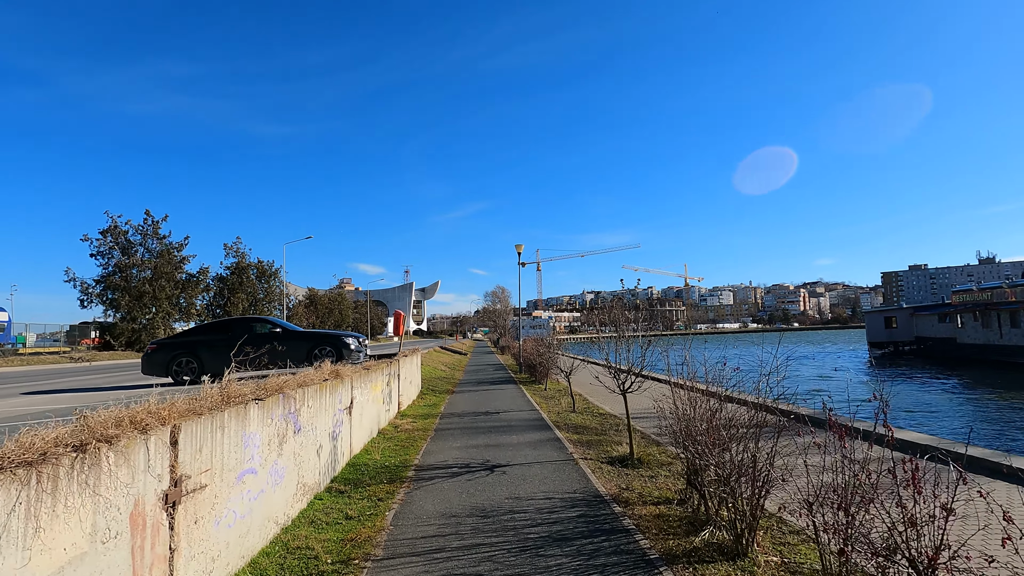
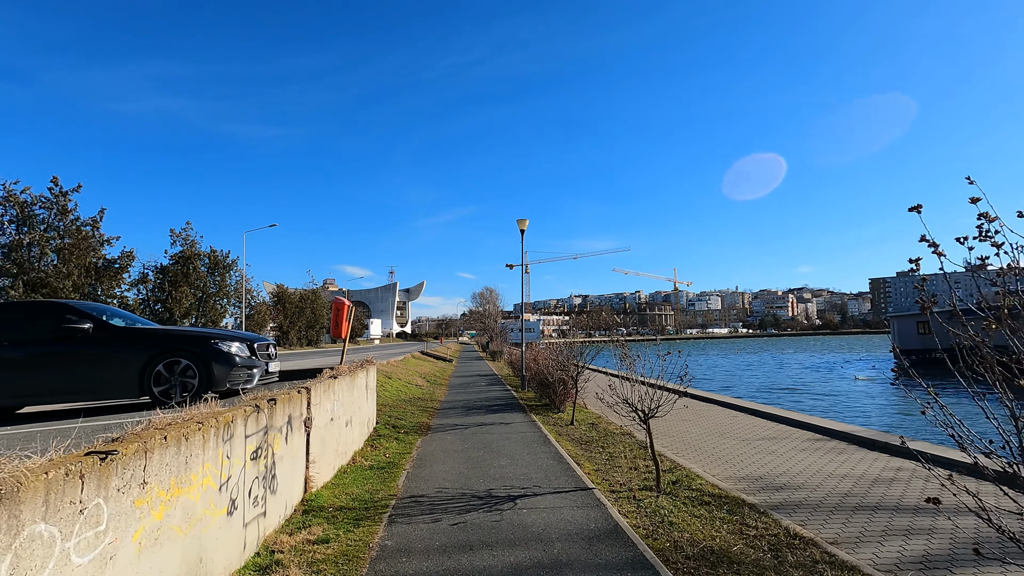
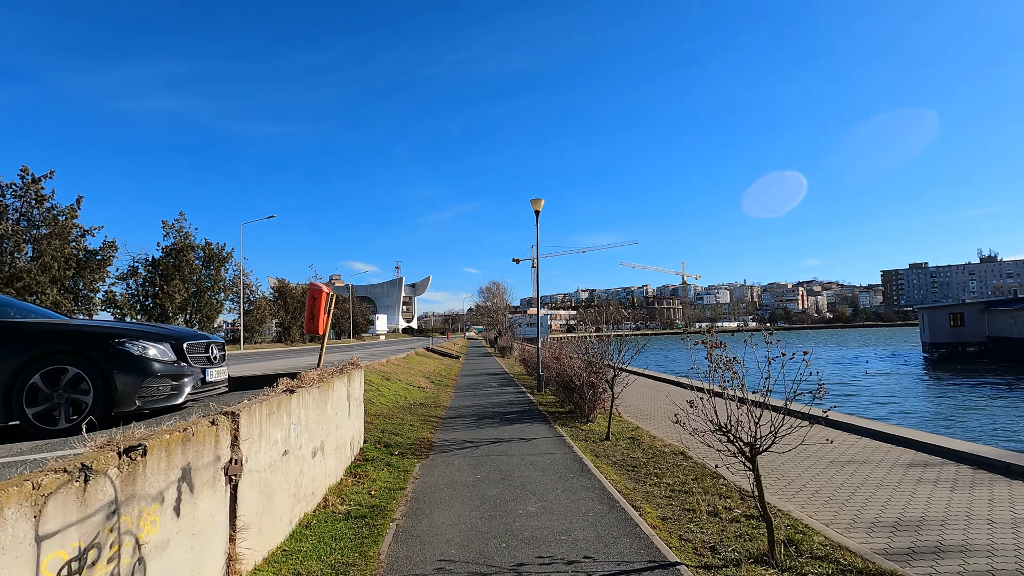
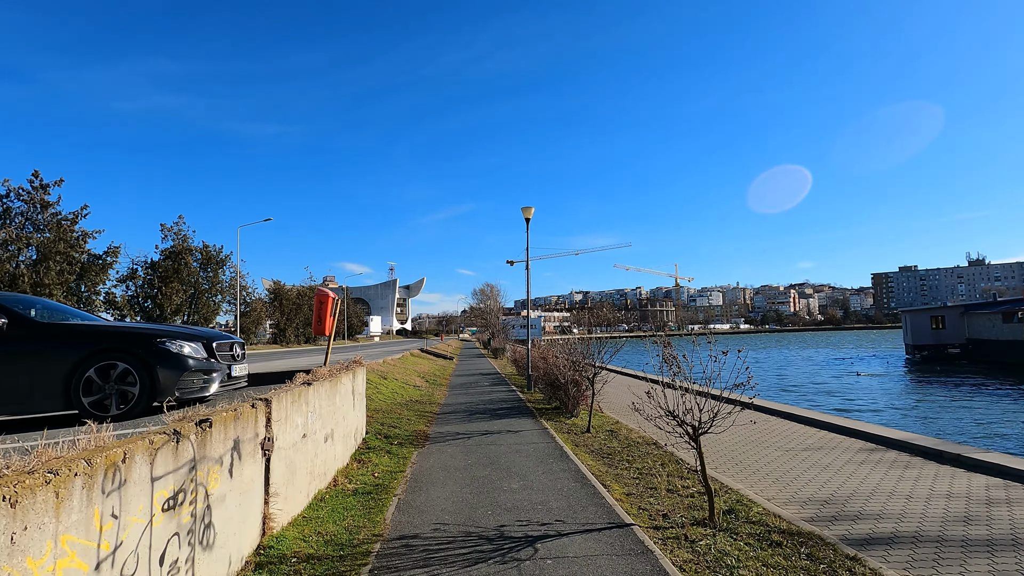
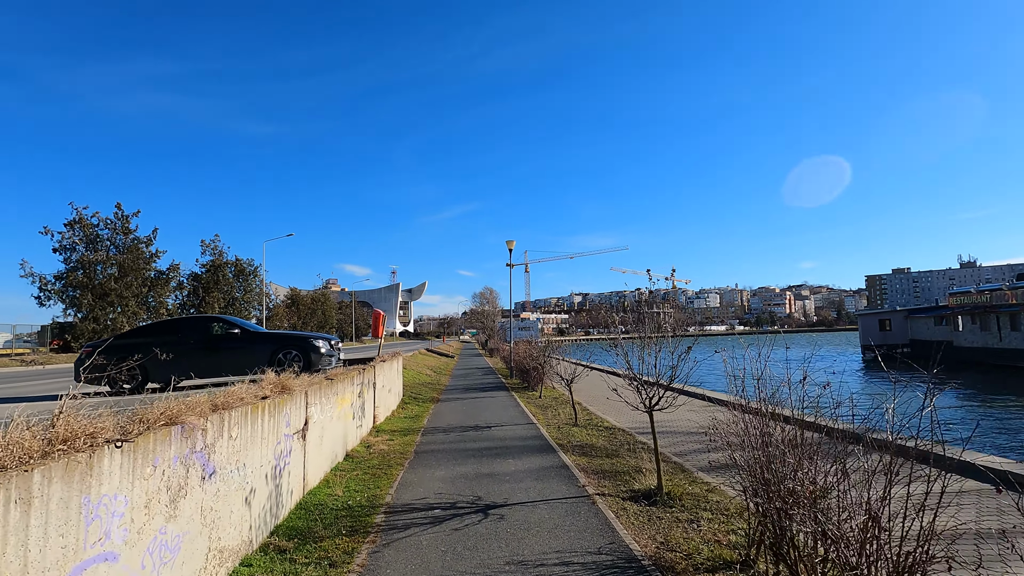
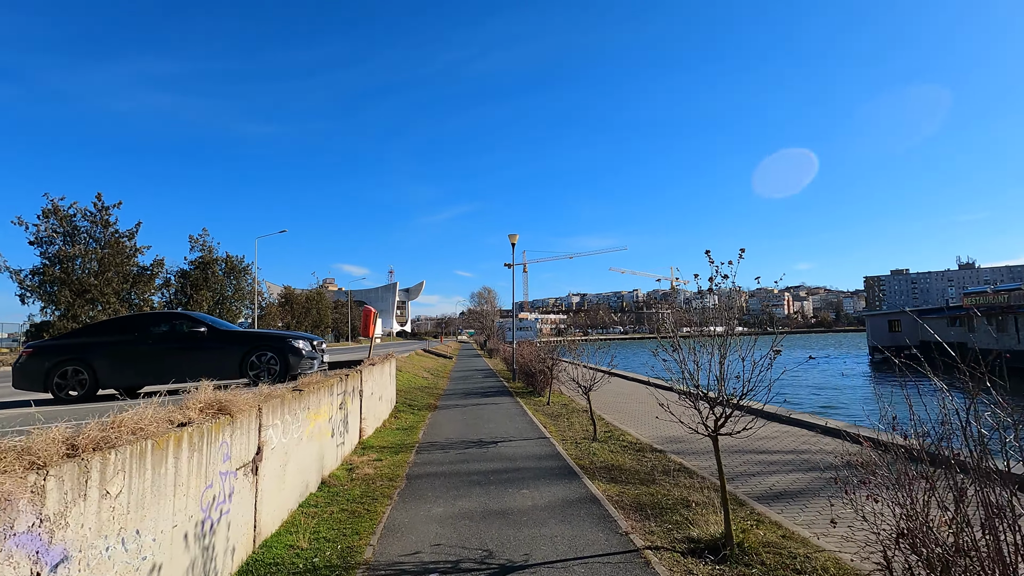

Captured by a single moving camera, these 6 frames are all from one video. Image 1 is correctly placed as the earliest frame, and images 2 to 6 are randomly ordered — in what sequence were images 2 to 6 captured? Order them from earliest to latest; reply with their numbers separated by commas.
5, 6, 2, 4, 3
